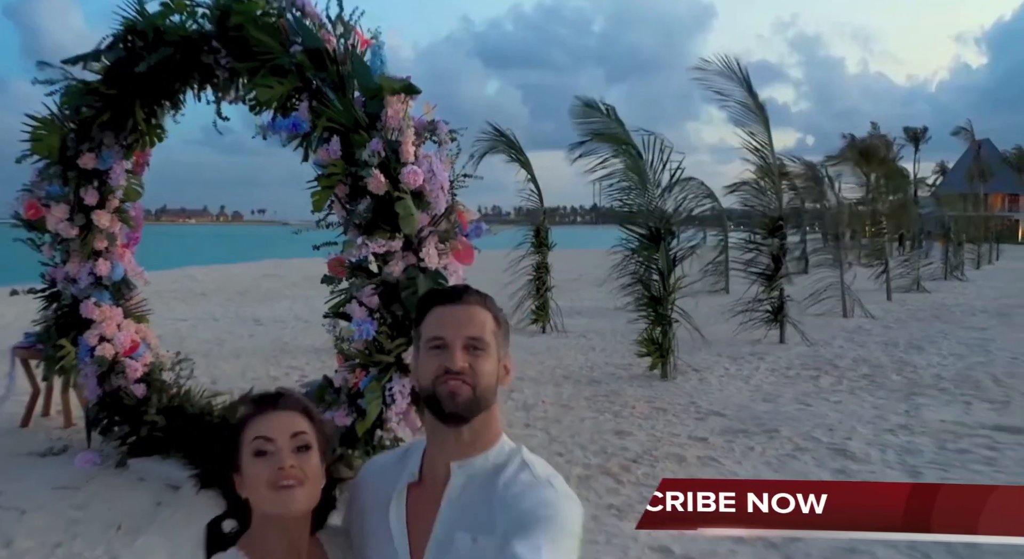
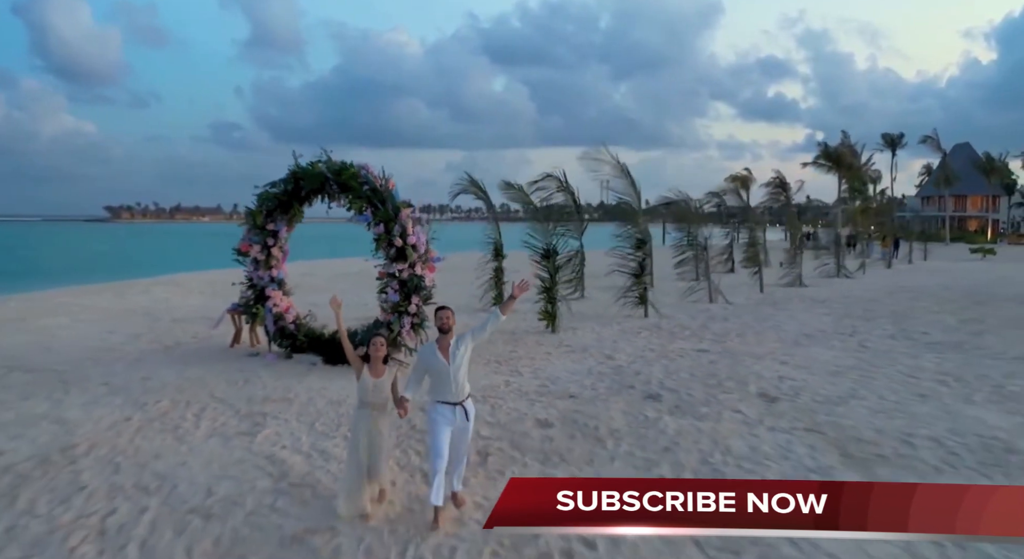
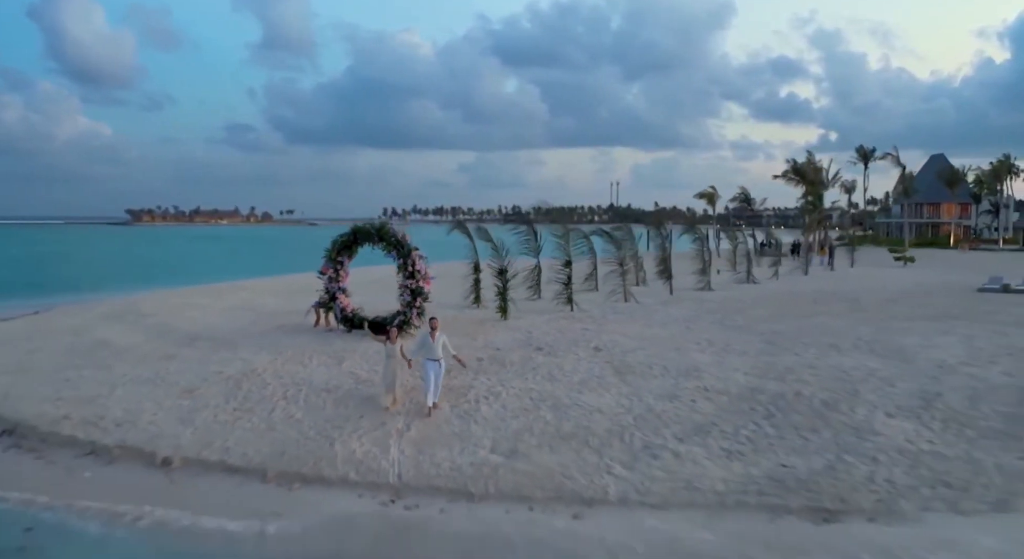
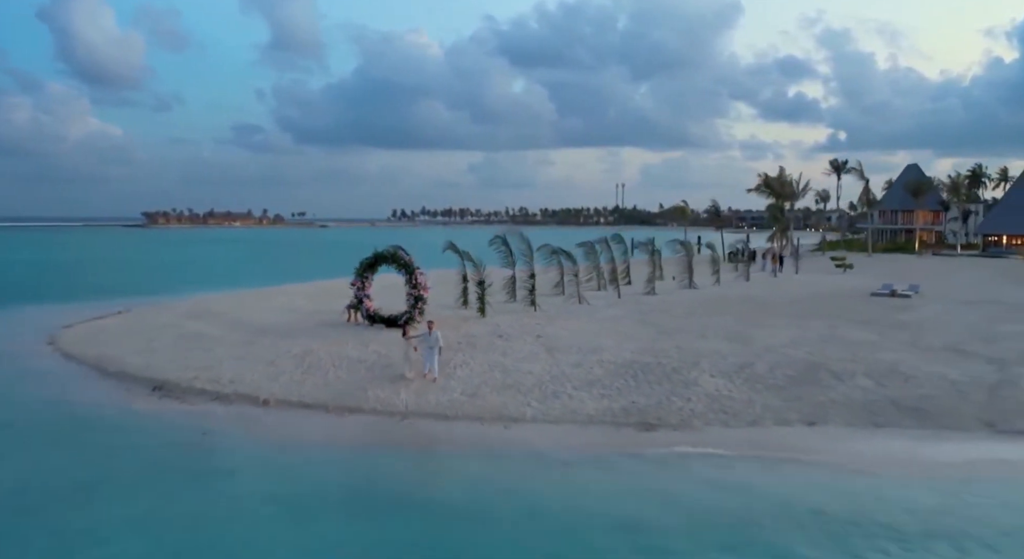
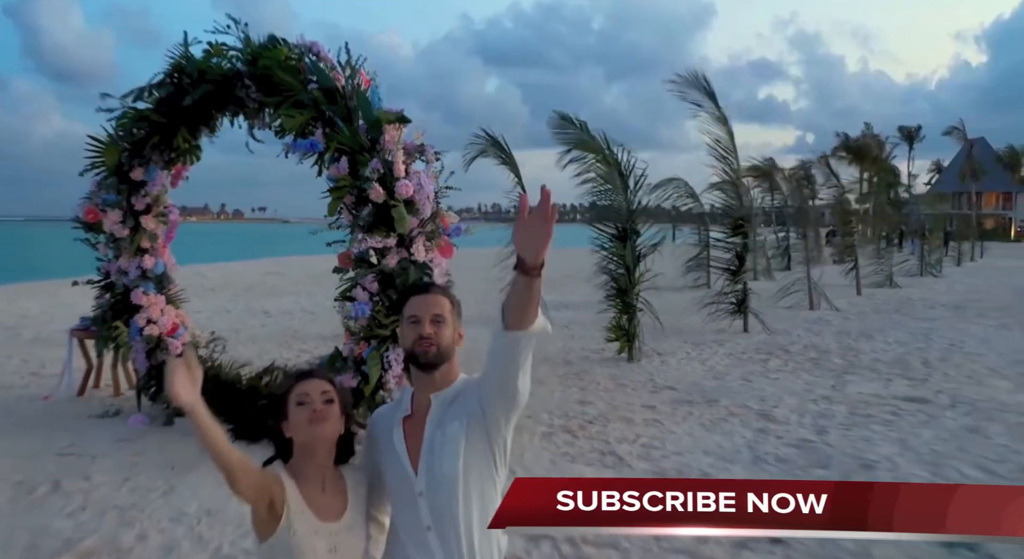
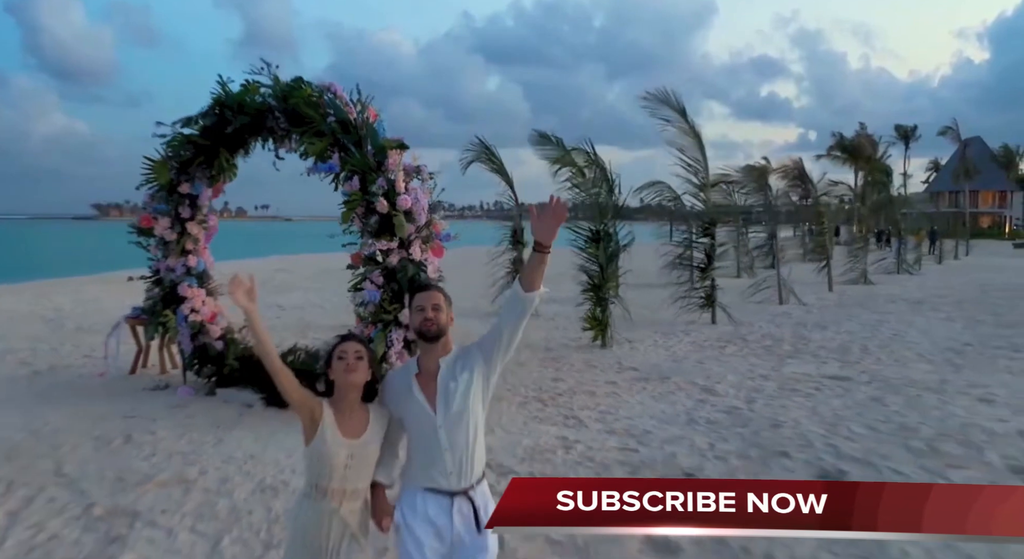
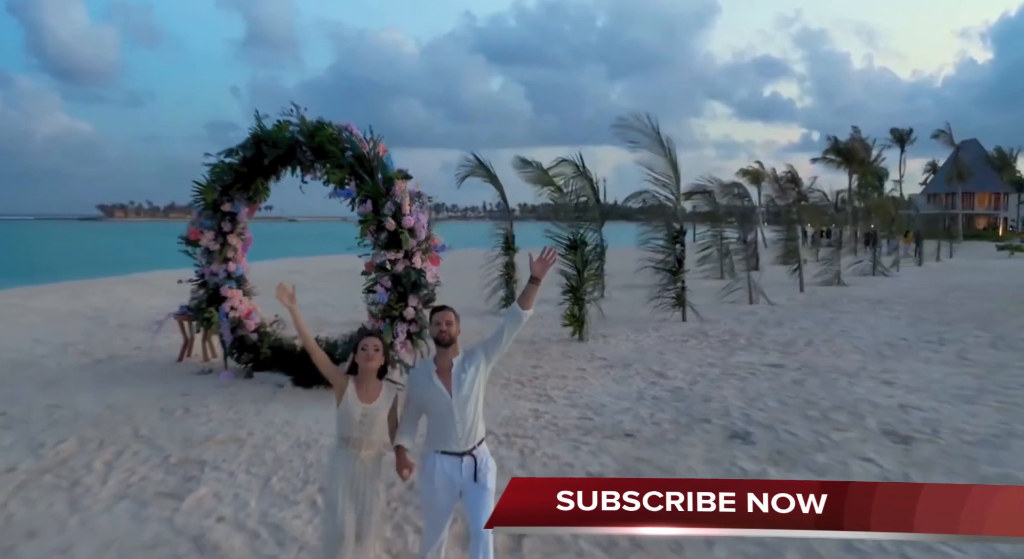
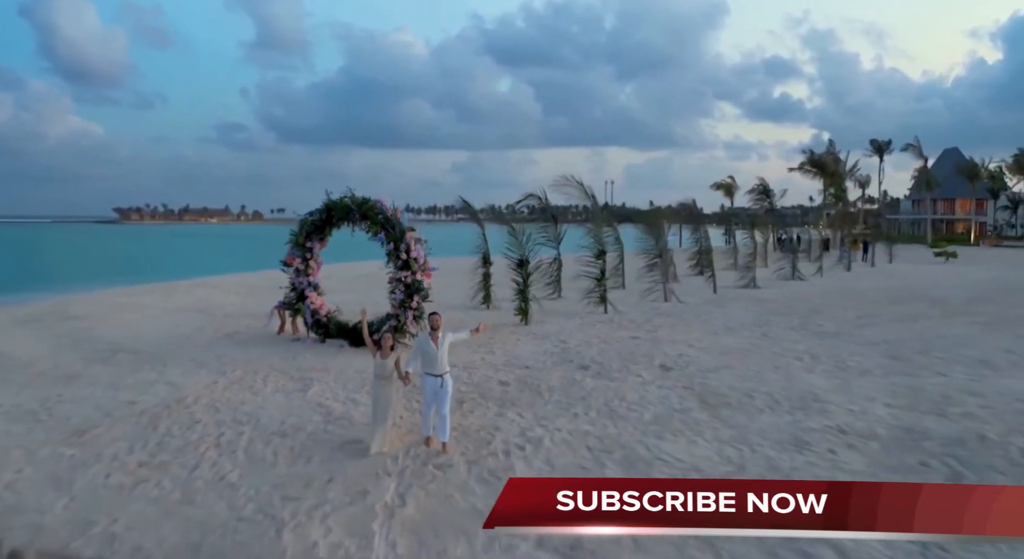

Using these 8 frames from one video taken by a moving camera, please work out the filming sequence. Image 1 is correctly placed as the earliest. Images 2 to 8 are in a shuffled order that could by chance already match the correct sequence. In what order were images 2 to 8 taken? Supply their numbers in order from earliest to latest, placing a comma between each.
5, 6, 7, 2, 8, 3, 4
